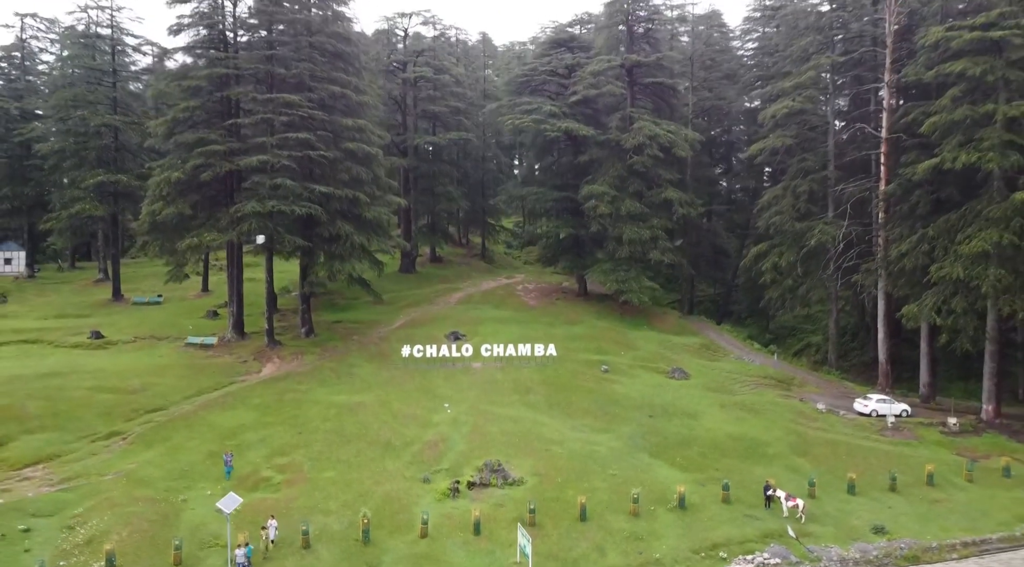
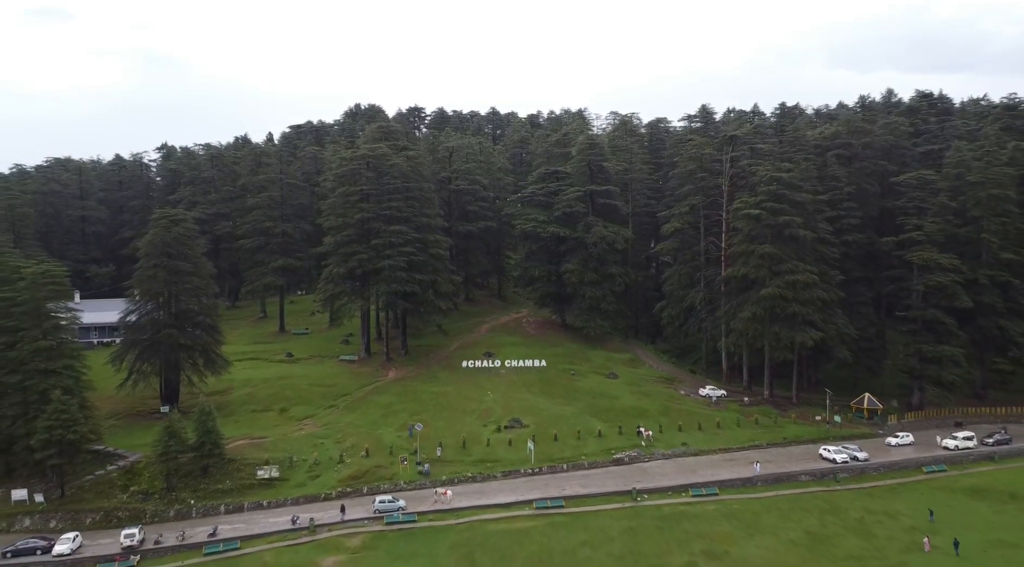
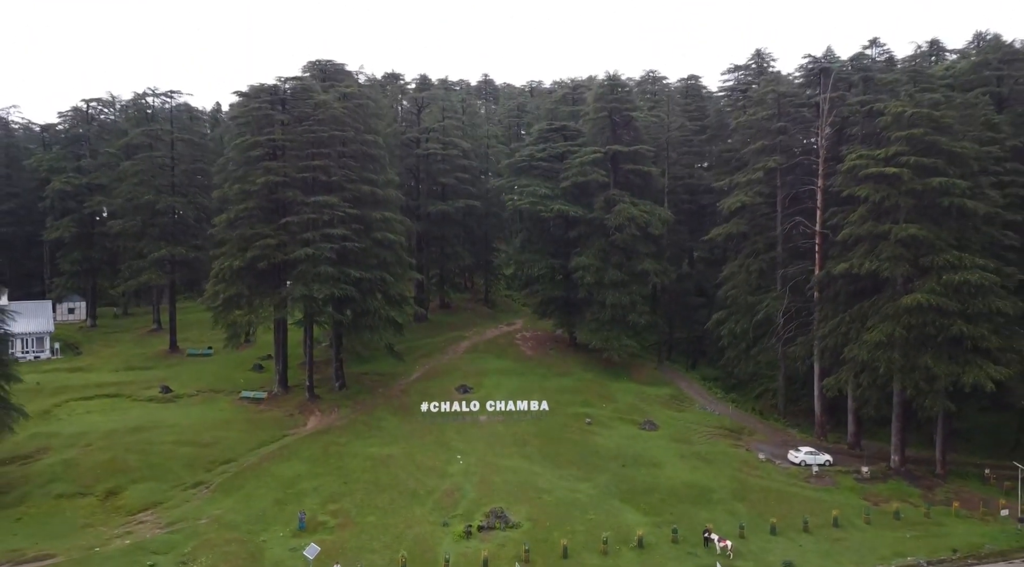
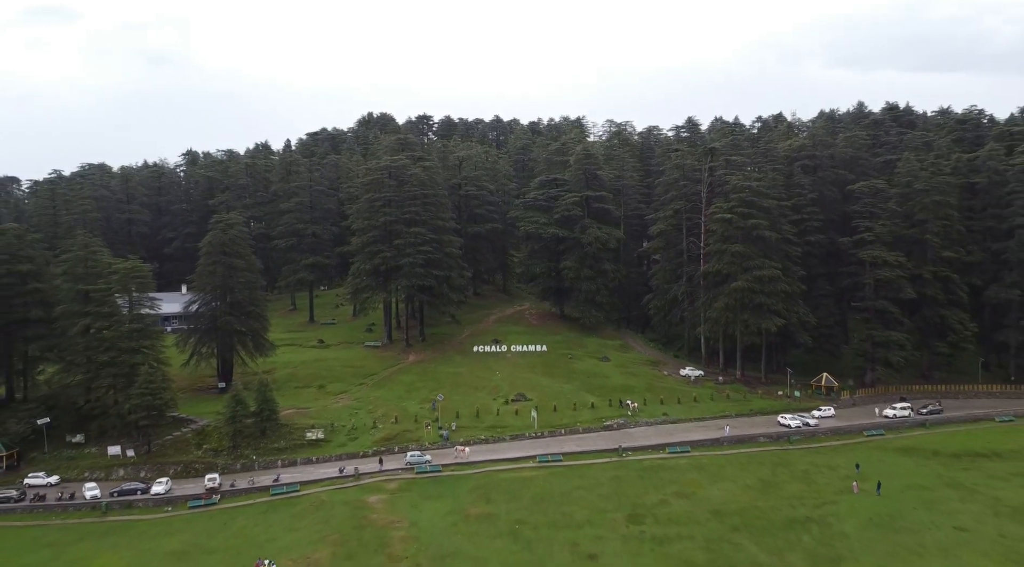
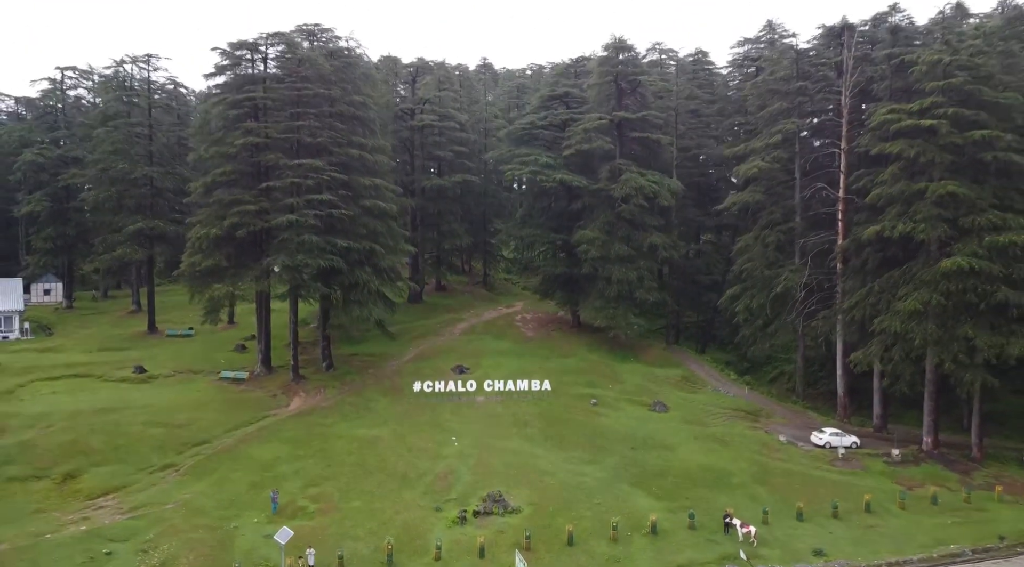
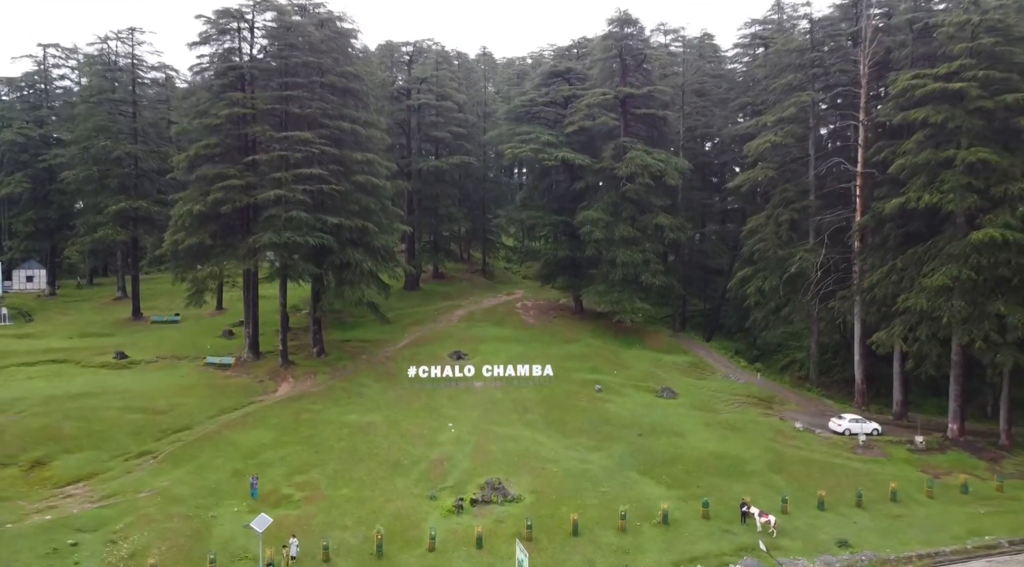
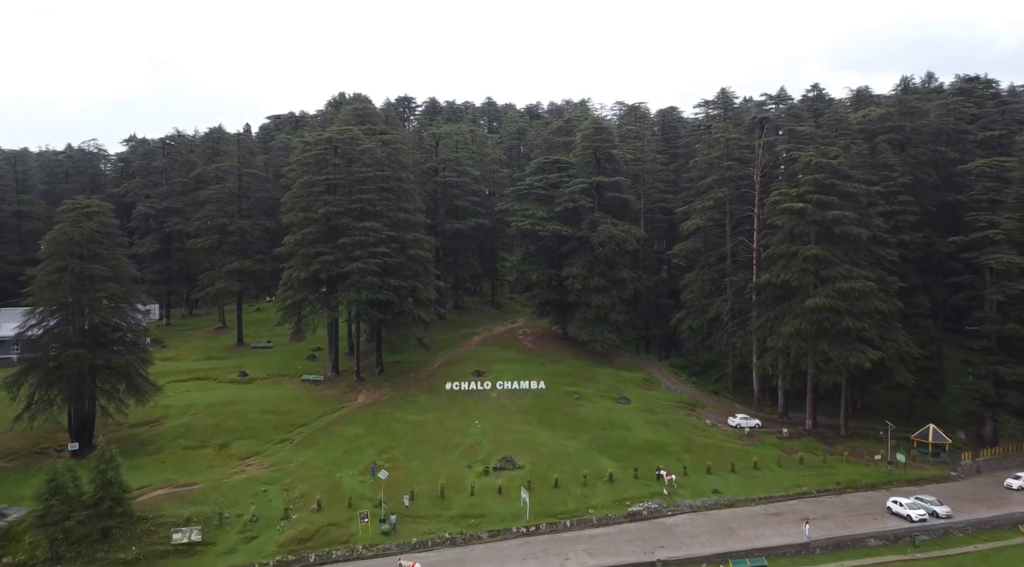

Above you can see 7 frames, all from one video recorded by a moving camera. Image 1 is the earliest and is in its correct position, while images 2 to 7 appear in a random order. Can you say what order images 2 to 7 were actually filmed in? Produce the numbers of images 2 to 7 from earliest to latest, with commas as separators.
6, 5, 3, 7, 2, 4
